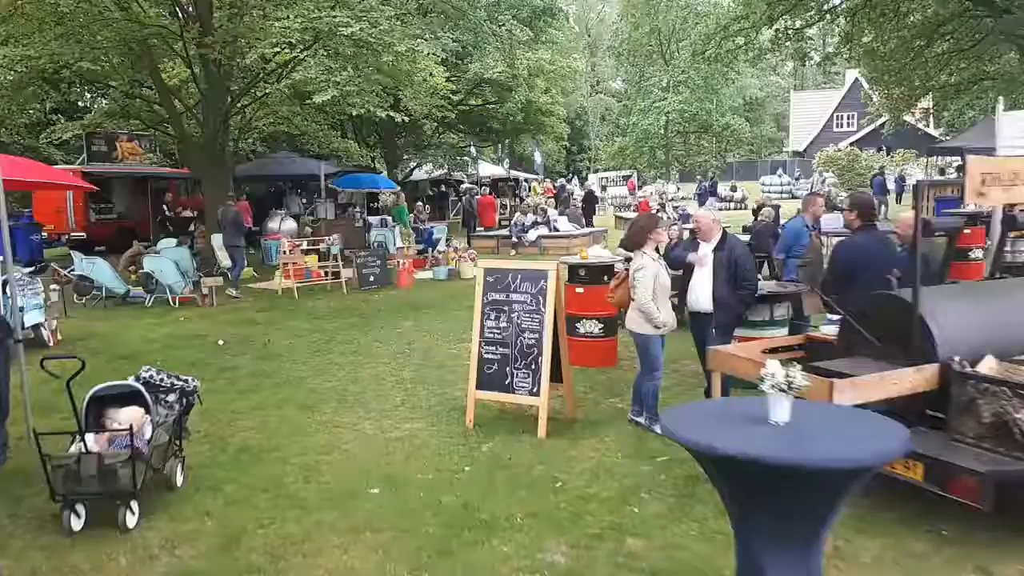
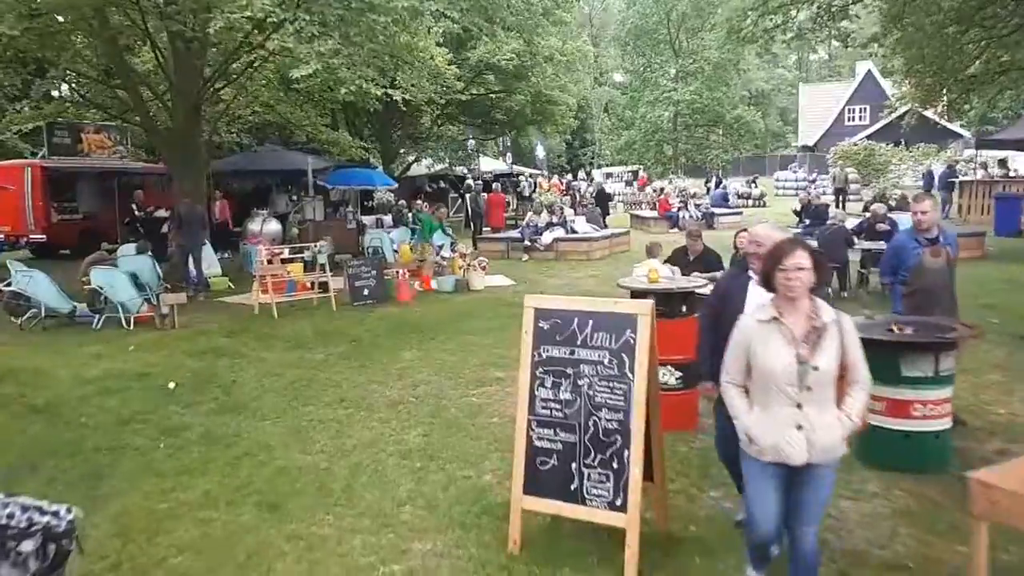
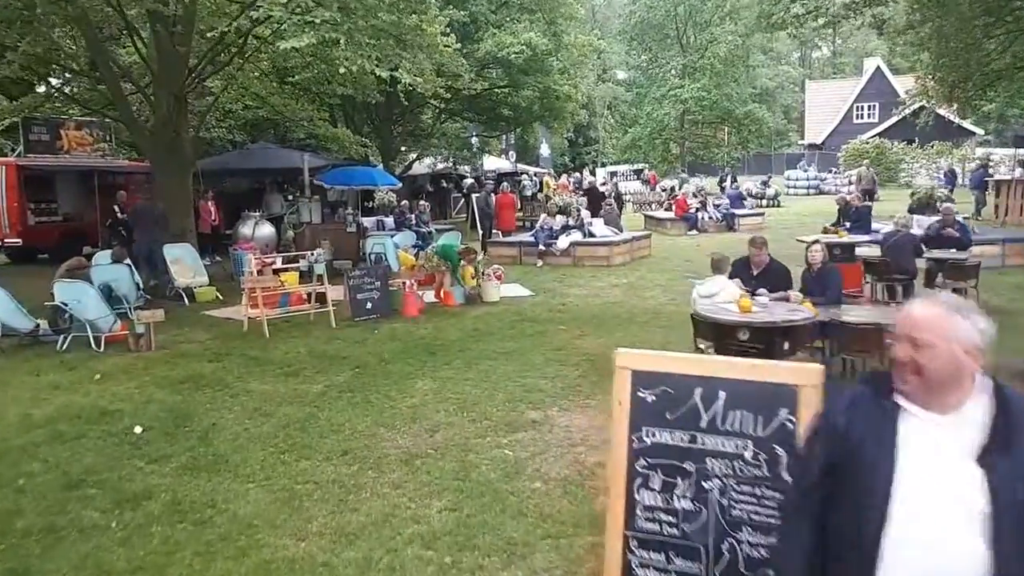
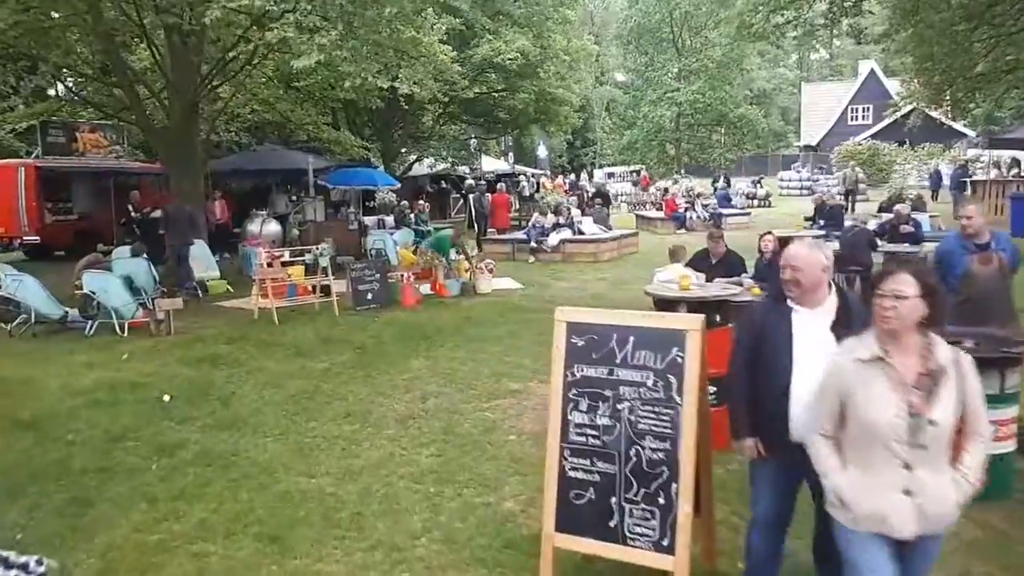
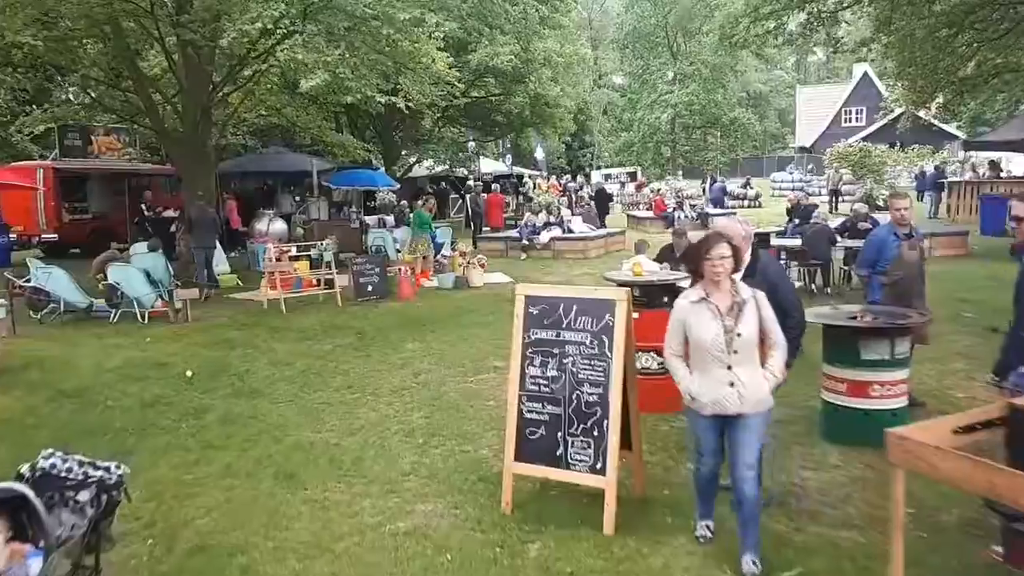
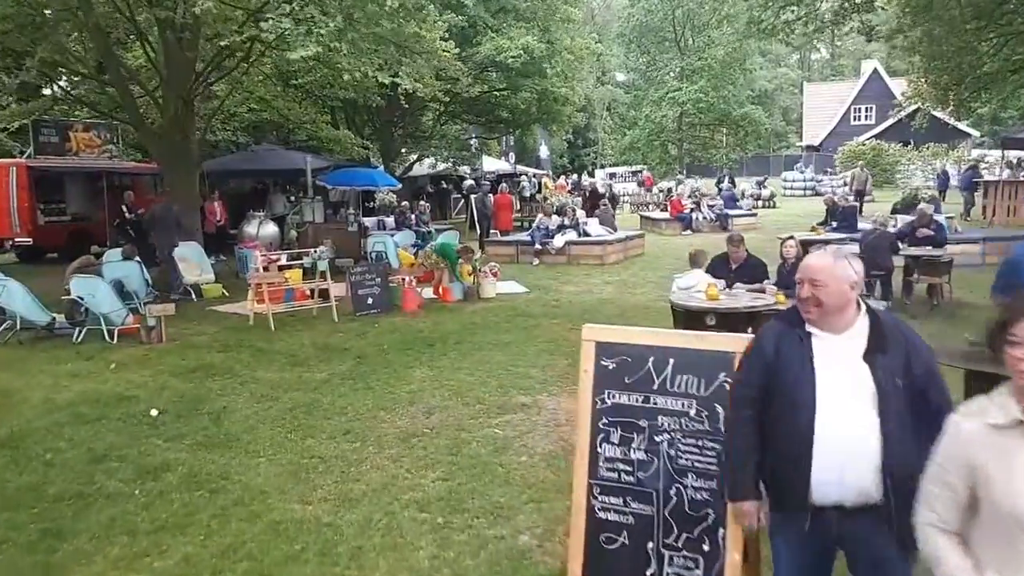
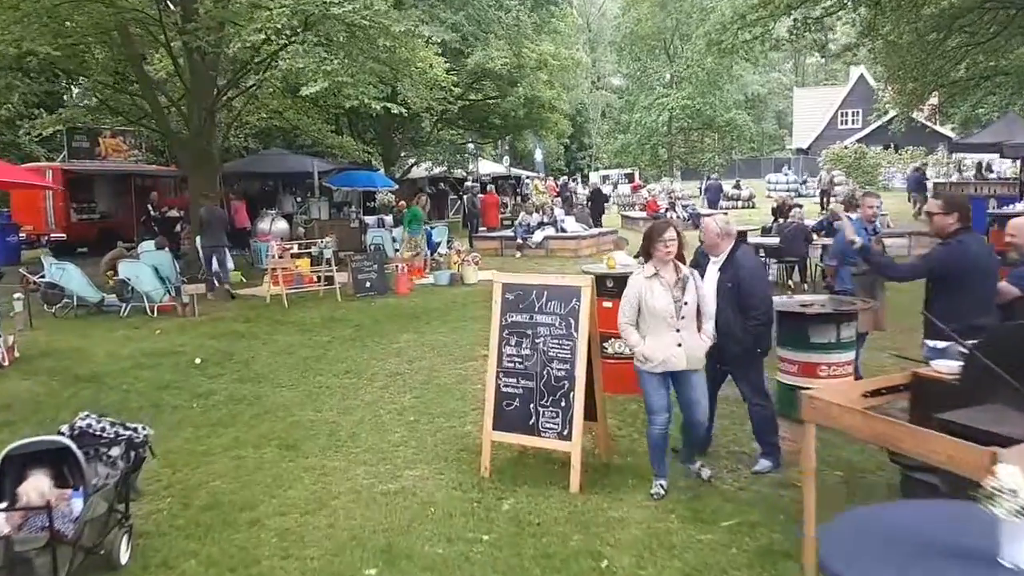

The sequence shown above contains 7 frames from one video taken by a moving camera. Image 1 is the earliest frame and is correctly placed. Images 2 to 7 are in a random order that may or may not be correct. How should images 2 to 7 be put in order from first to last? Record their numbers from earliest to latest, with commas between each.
7, 5, 2, 4, 6, 3
